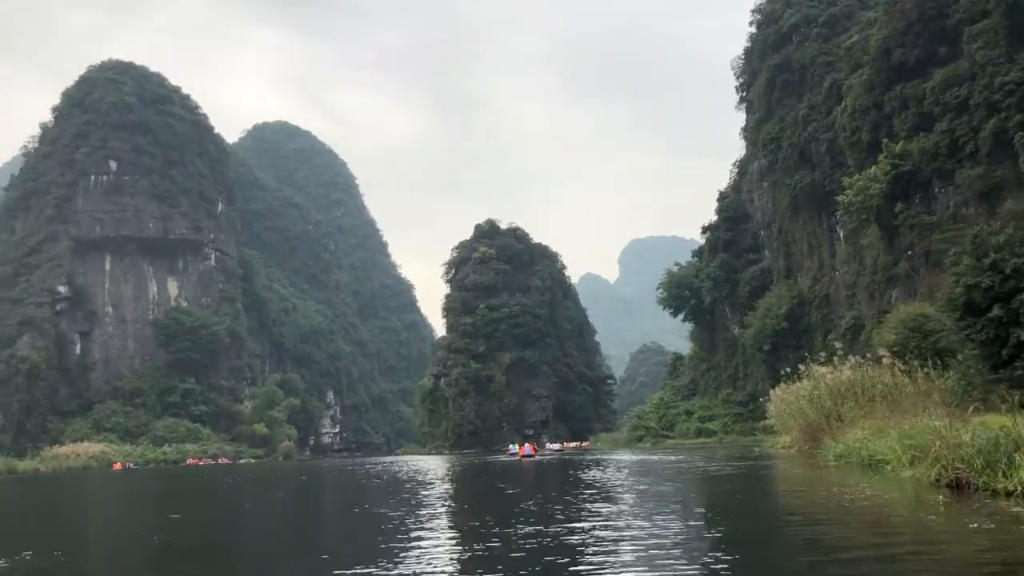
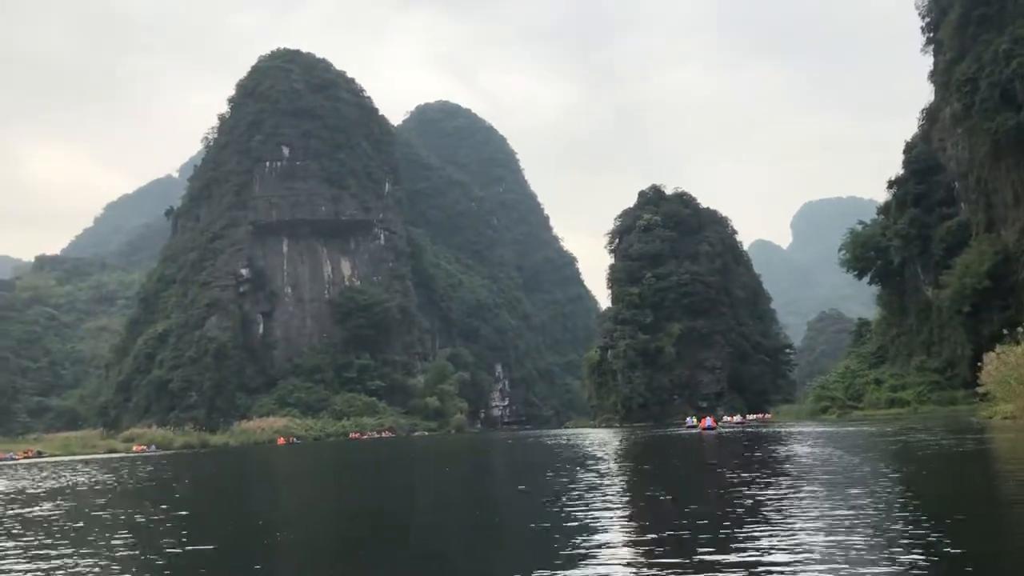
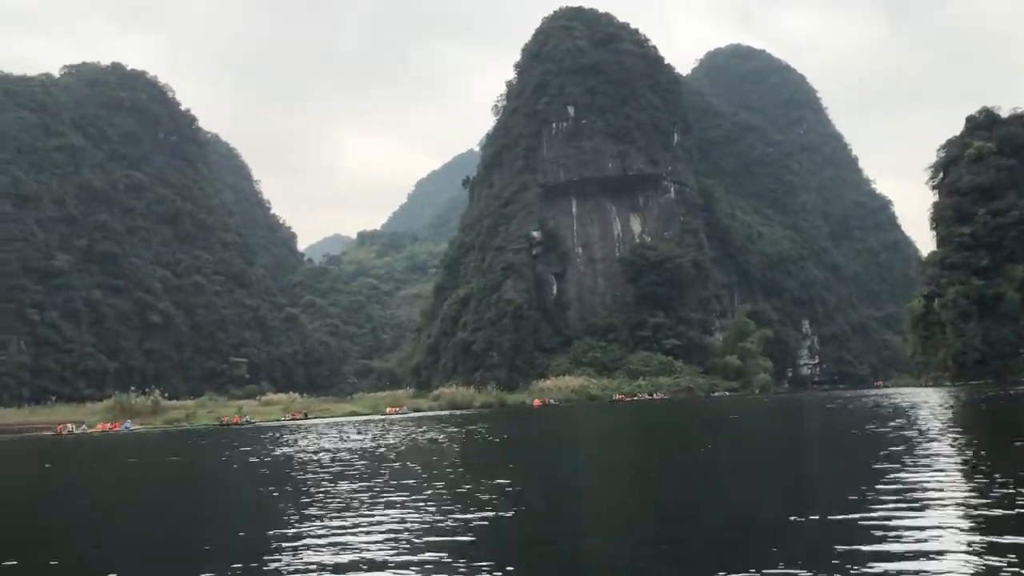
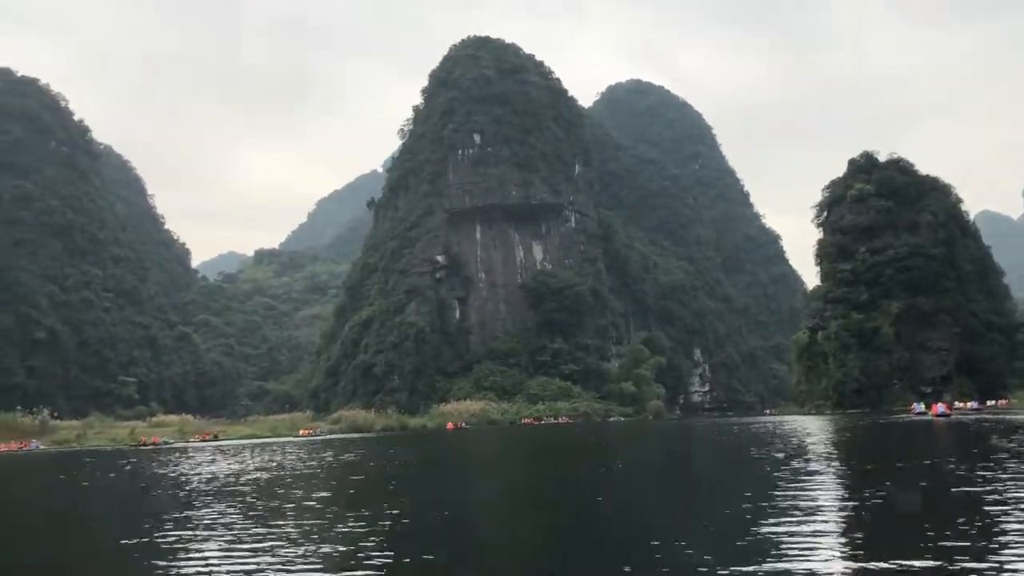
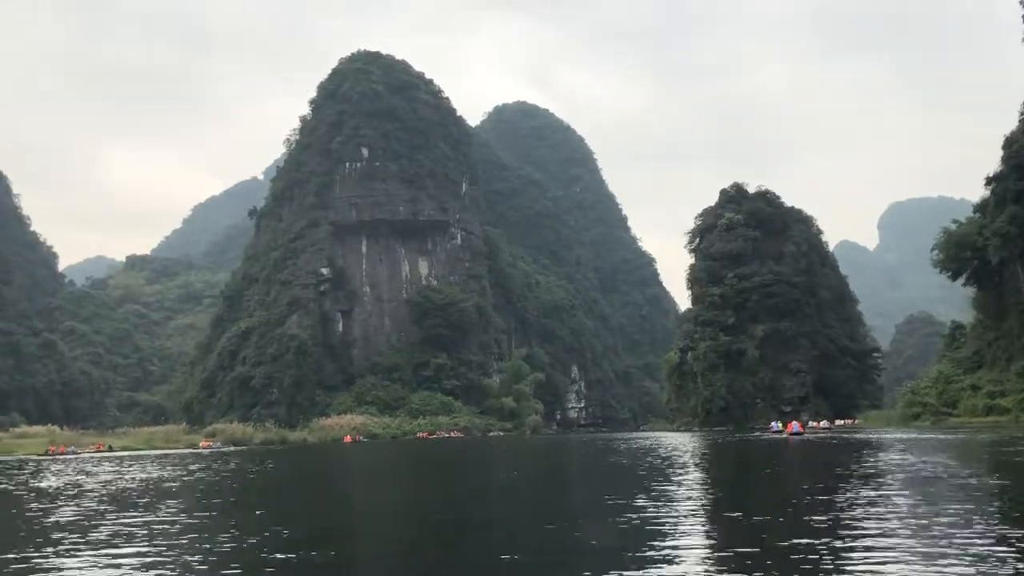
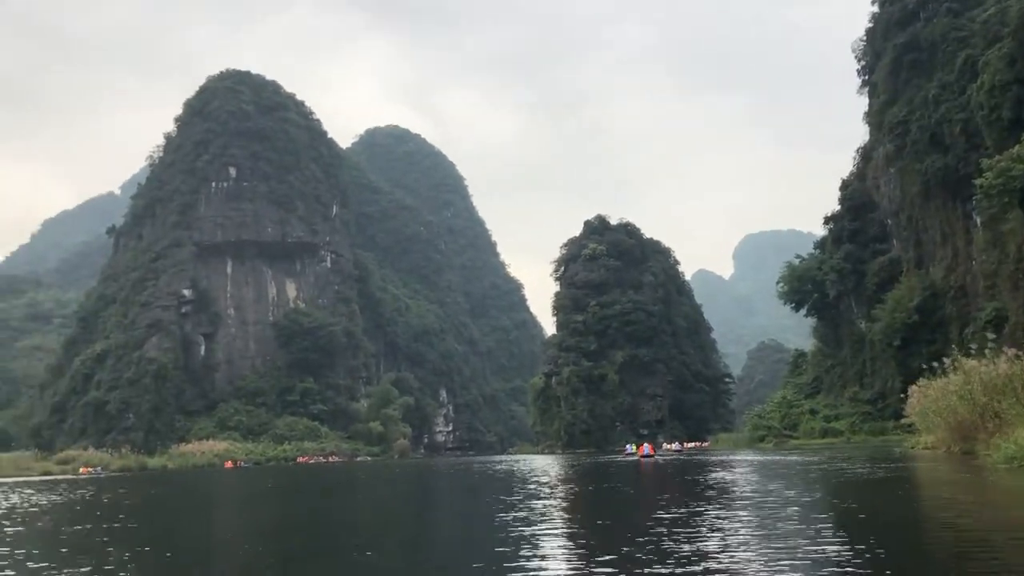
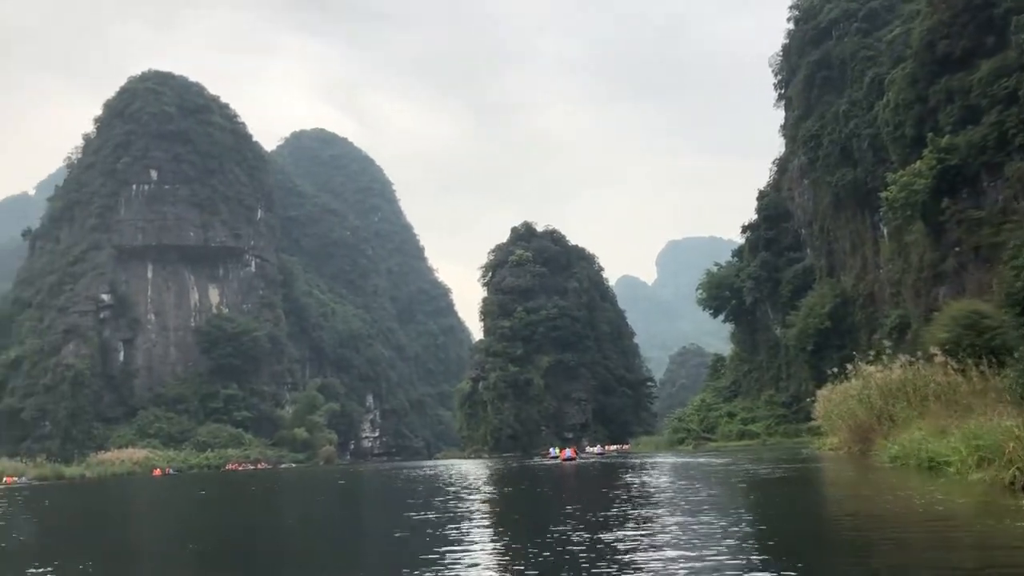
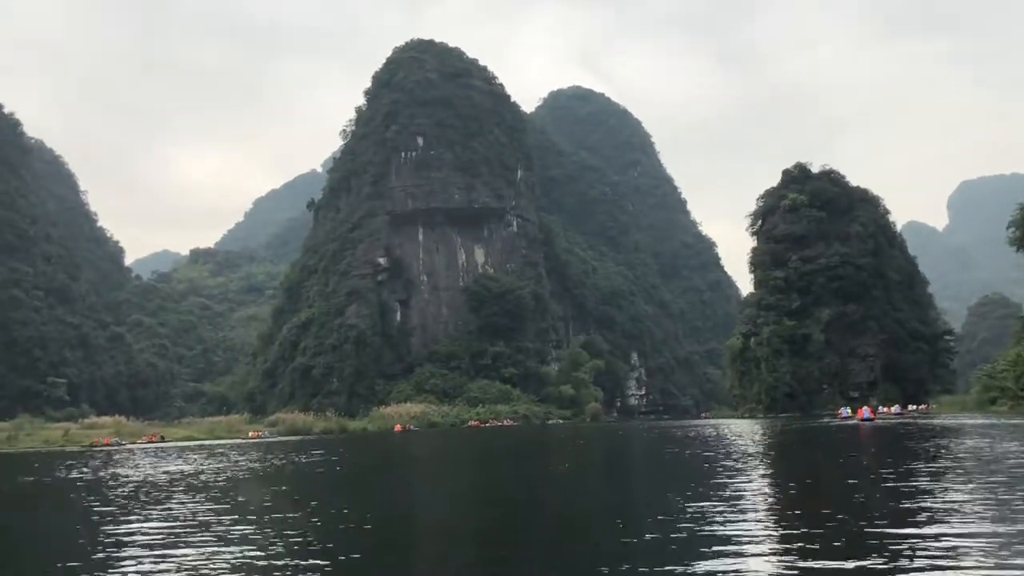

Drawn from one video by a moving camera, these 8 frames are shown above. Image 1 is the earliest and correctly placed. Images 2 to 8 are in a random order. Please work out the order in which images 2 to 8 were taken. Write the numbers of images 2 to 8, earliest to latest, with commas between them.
7, 6, 2, 5, 8, 4, 3
